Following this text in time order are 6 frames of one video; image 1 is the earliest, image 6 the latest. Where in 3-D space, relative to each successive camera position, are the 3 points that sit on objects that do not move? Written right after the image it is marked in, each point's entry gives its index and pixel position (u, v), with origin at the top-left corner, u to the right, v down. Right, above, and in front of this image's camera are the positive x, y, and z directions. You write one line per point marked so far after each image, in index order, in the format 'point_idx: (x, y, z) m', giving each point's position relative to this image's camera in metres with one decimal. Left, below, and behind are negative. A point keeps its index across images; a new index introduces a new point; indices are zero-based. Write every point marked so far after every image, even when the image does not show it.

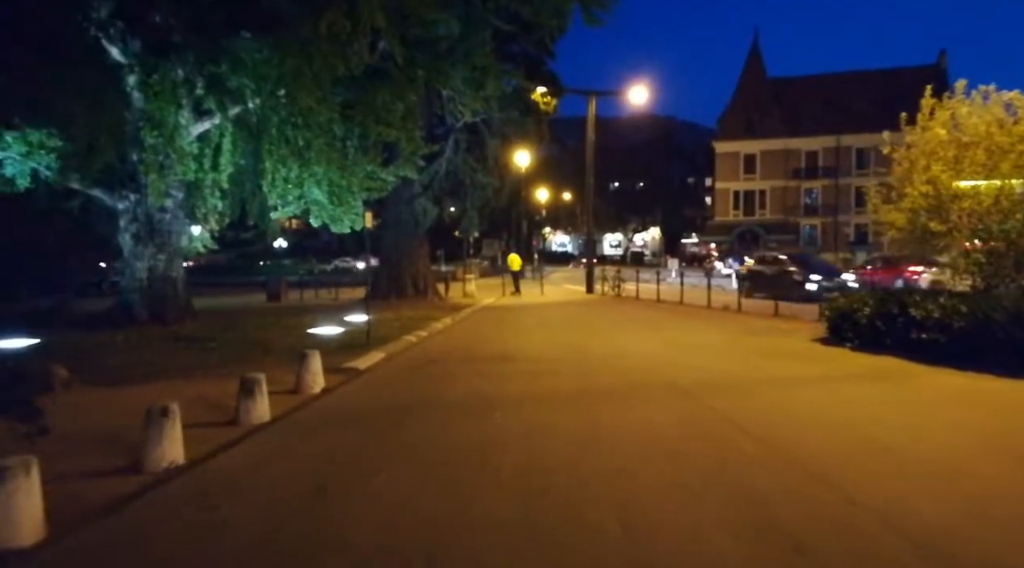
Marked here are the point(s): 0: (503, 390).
0: (-0.2, -1.7, +11.6) m
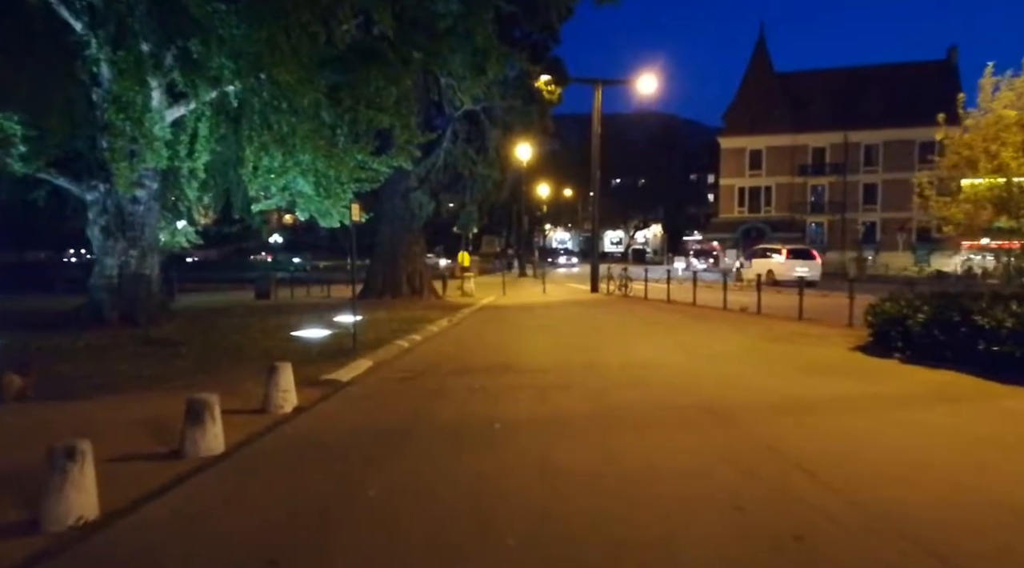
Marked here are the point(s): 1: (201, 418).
0: (-0.1, -1.7, +9.9) m
1: (-3.3, -1.4, +7.5) m
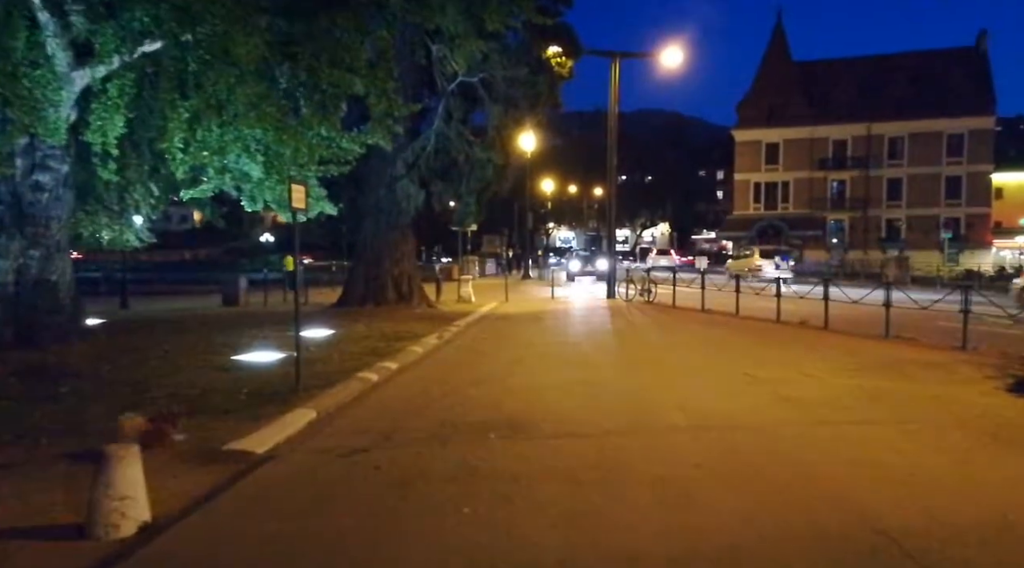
0: (0.0, -1.9, +5.7) m
1: (-3.2, -1.6, +3.3) m
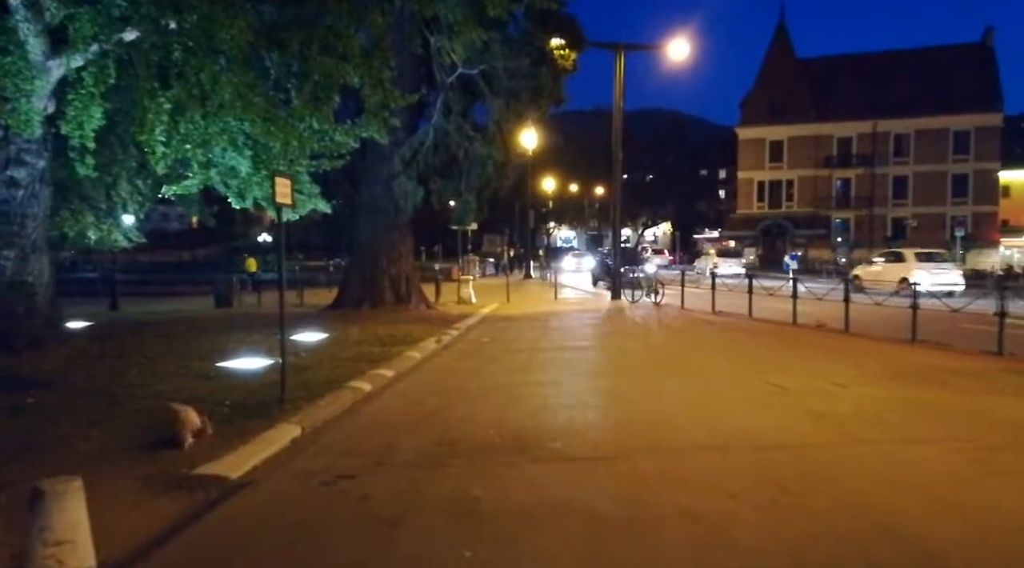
0: (0.0, -2.0, +4.8) m
1: (-3.2, -1.7, +2.4) m
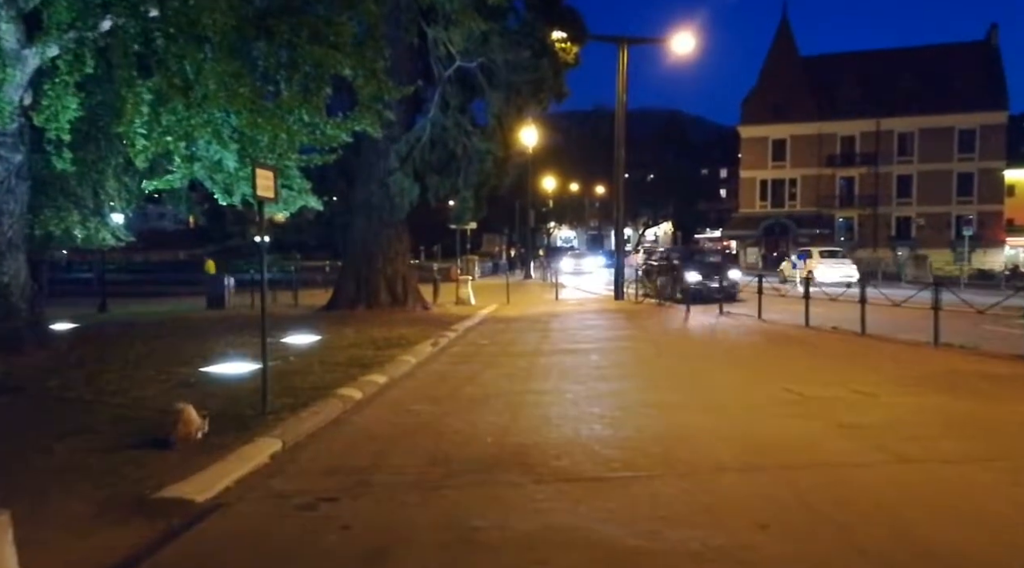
0: (0.0, -2.0, +4.1) m
1: (-3.2, -1.7, +1.7) m
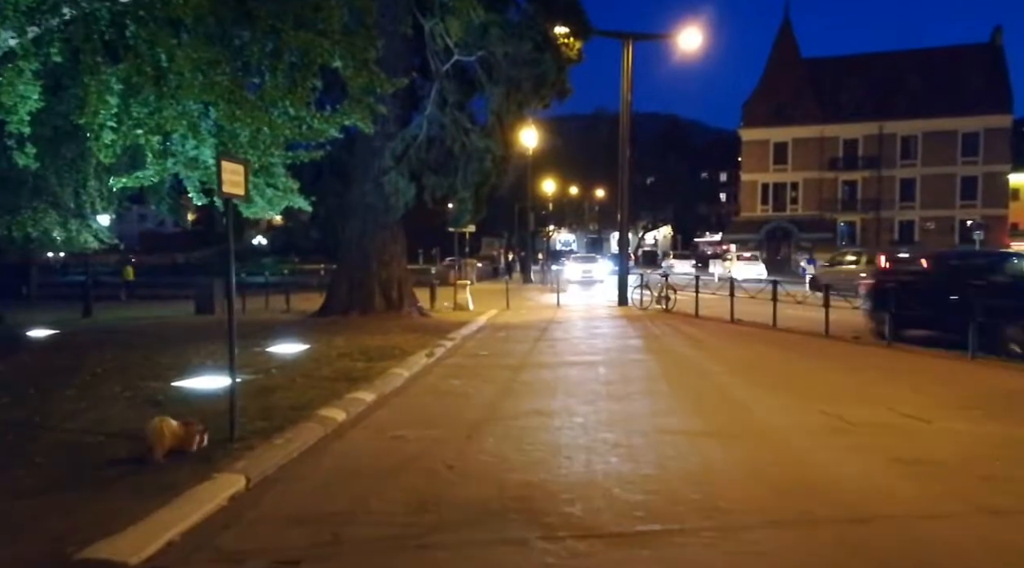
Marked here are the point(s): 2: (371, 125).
0: (+0.1, -2.1, +3.1) m
1: (-3.1, -1.7, +0.6) m
2: (-3.0, +3.5, +14.9) m
